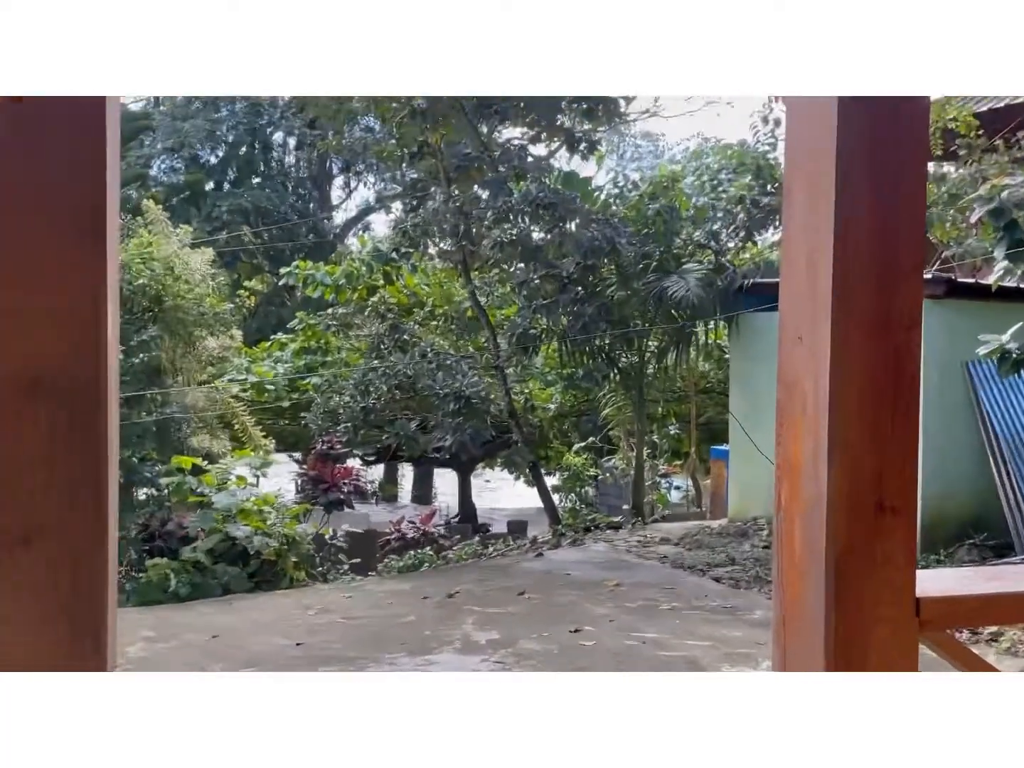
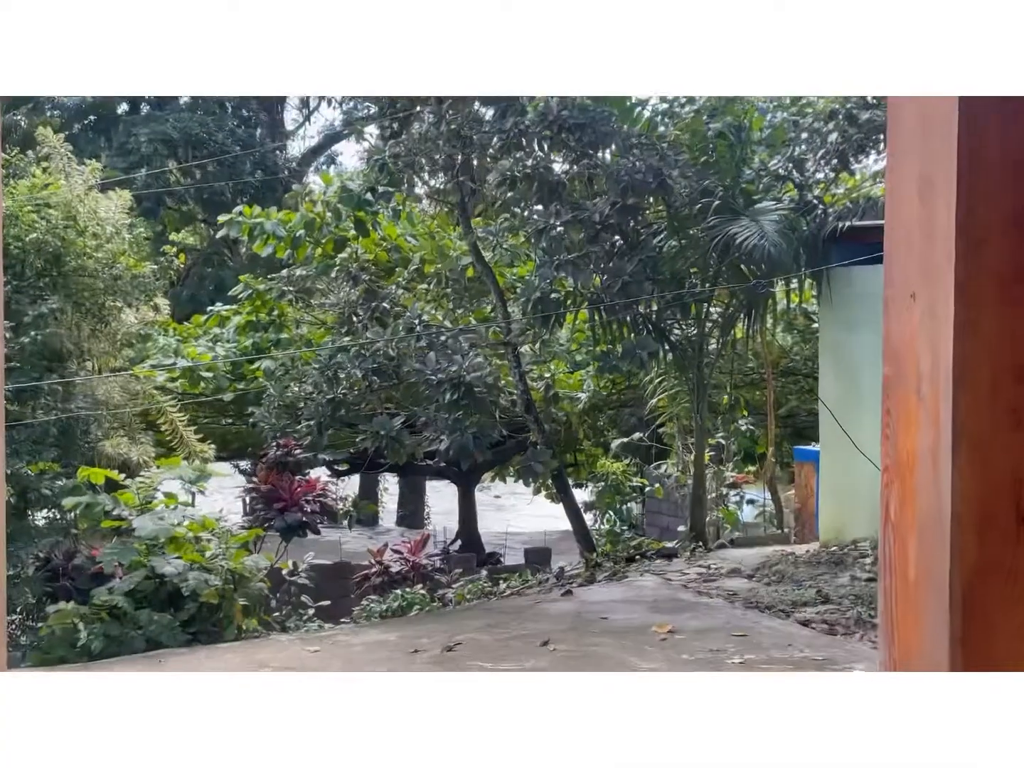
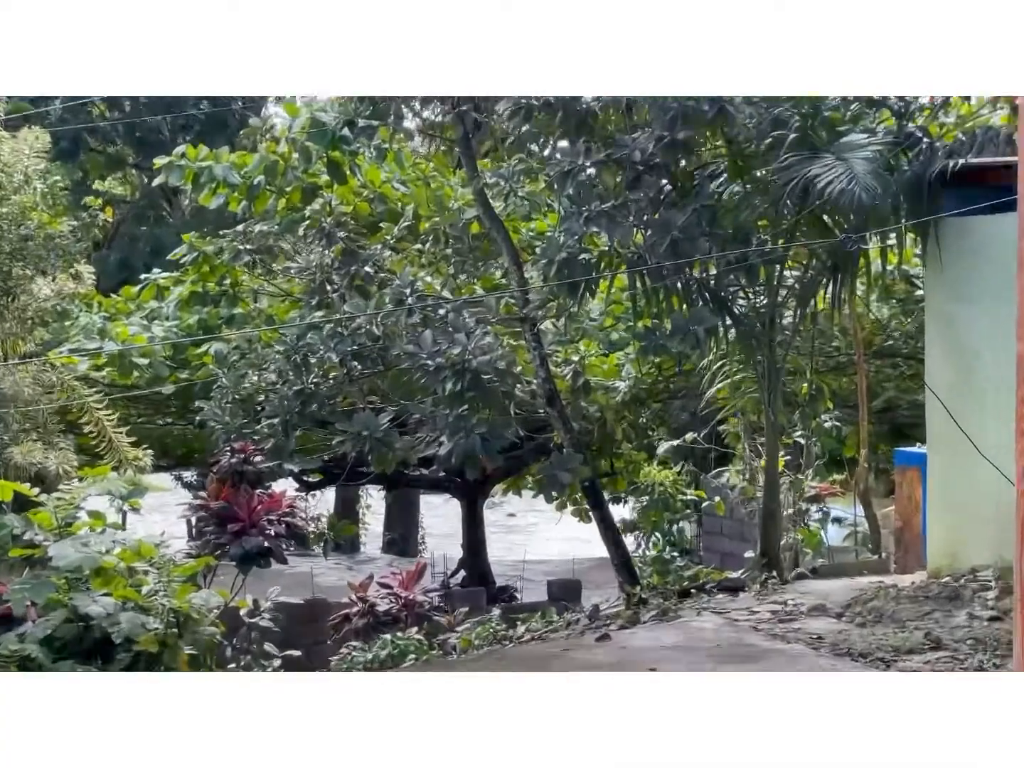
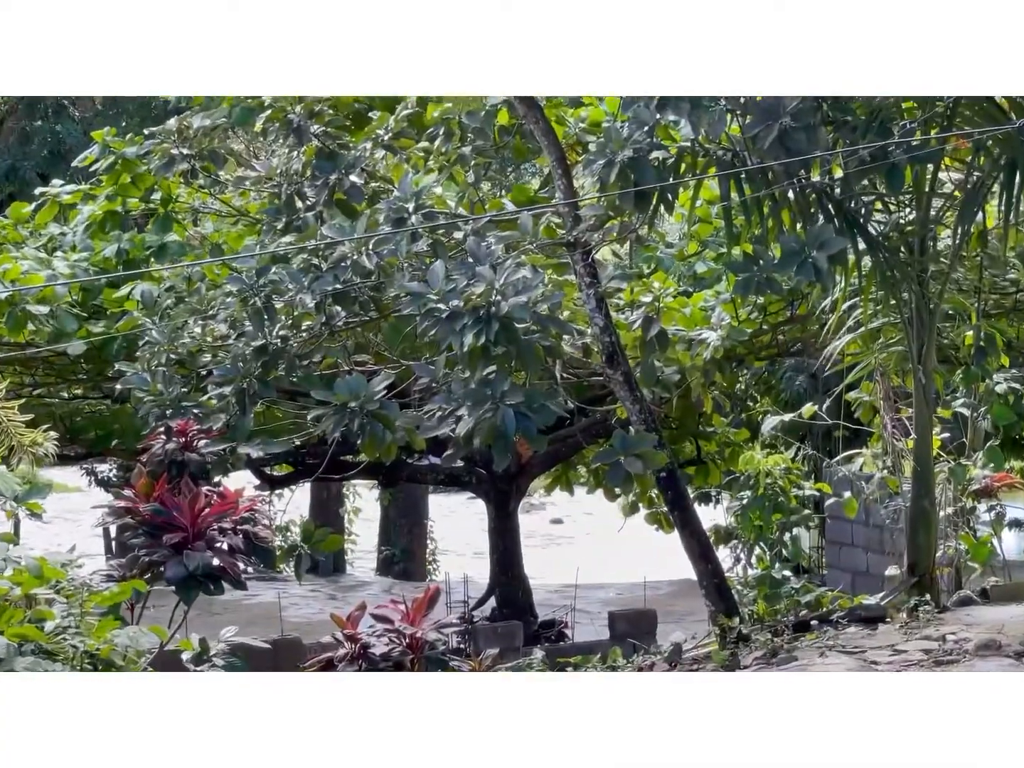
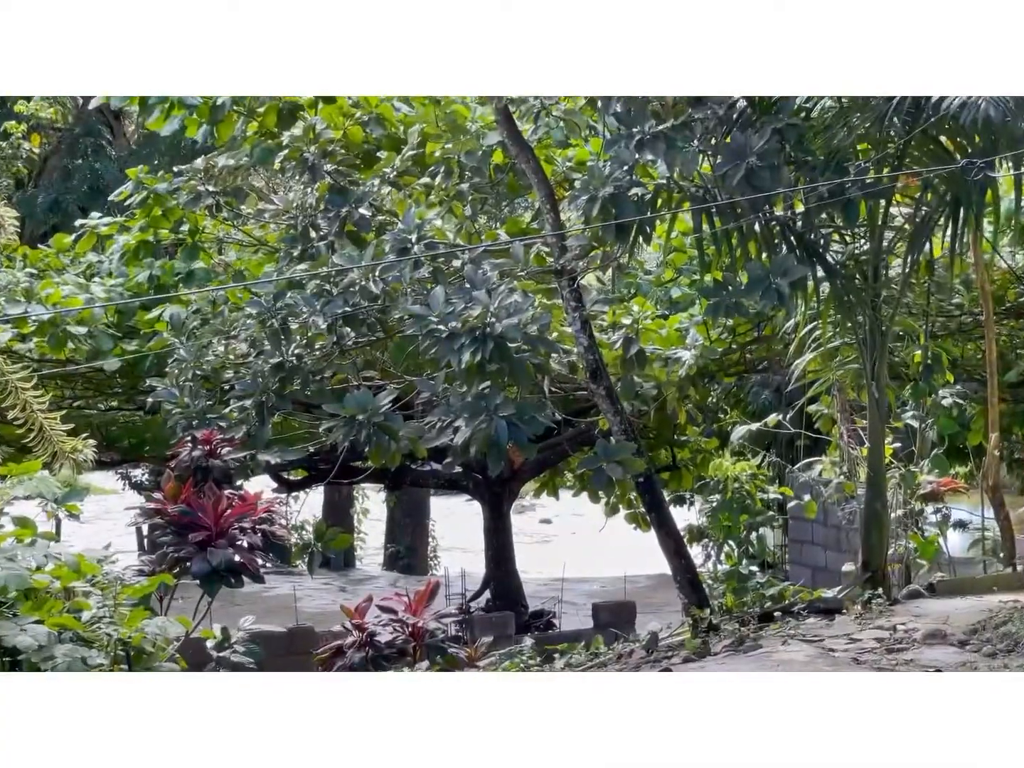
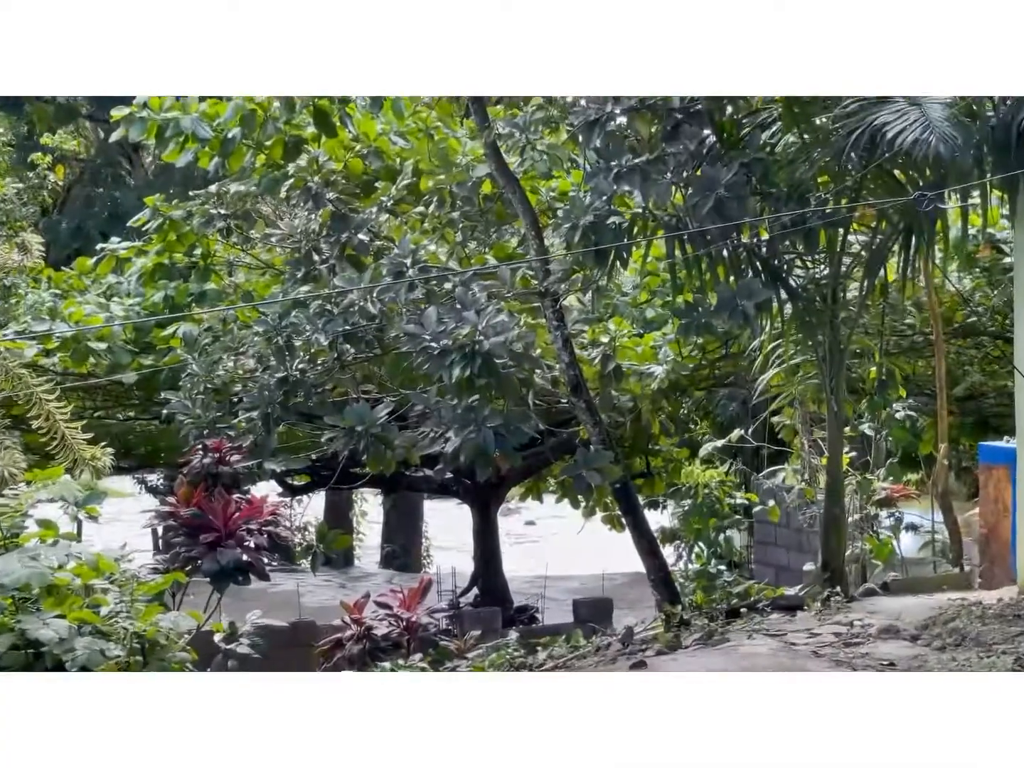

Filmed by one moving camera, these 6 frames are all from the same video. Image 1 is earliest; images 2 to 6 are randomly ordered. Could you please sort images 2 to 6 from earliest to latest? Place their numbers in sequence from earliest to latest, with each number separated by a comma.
2, 3, 6, 5, 4
